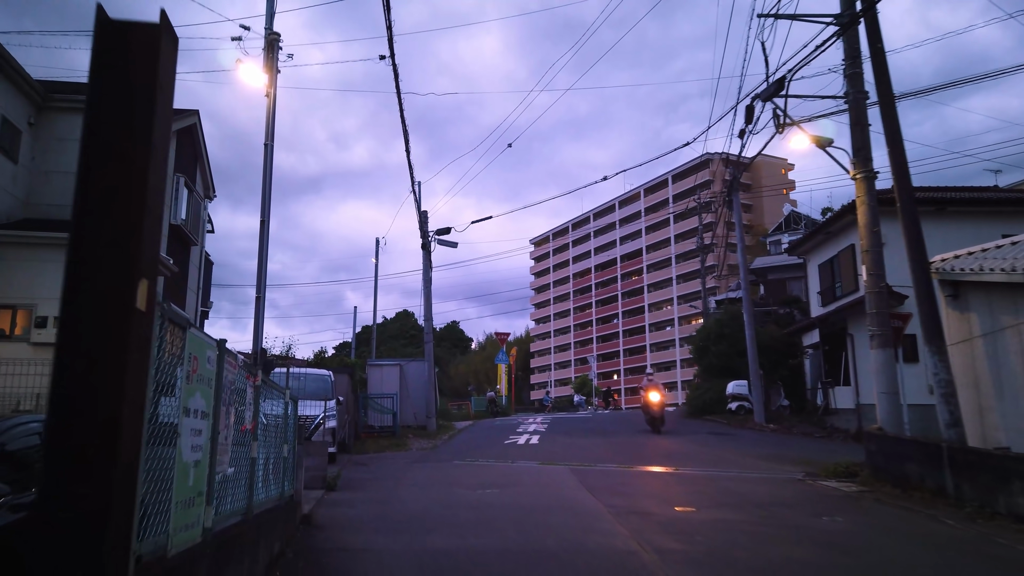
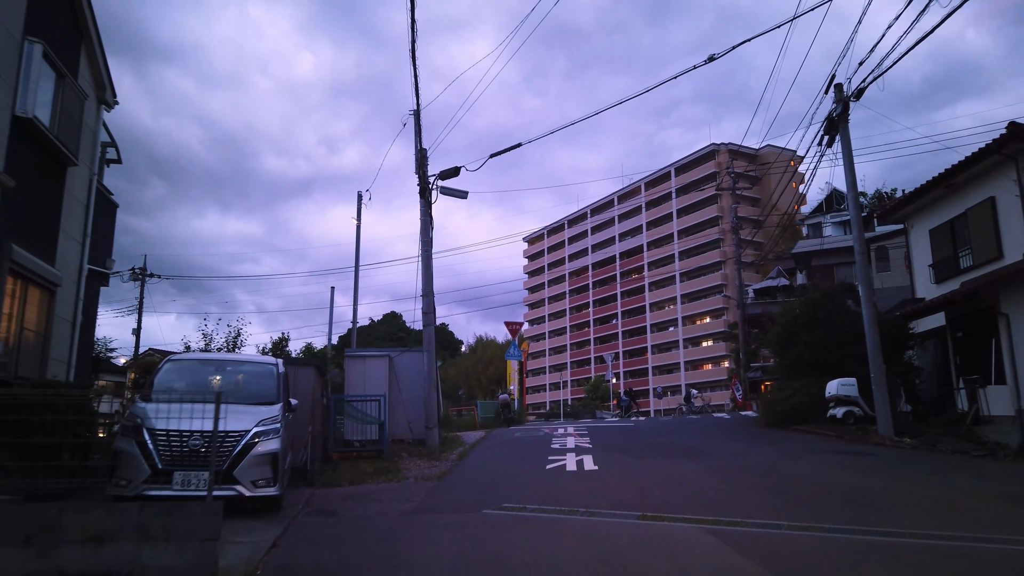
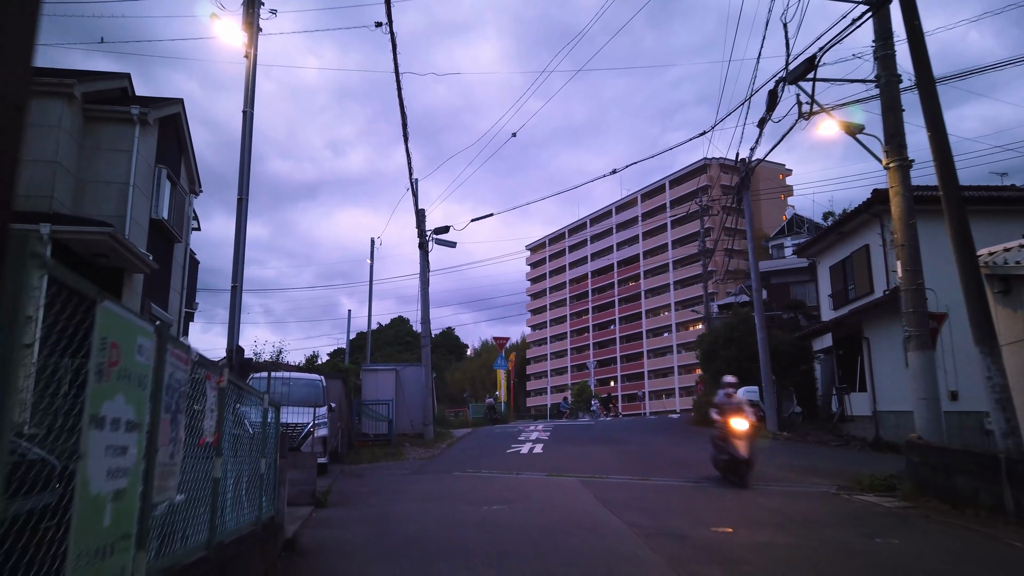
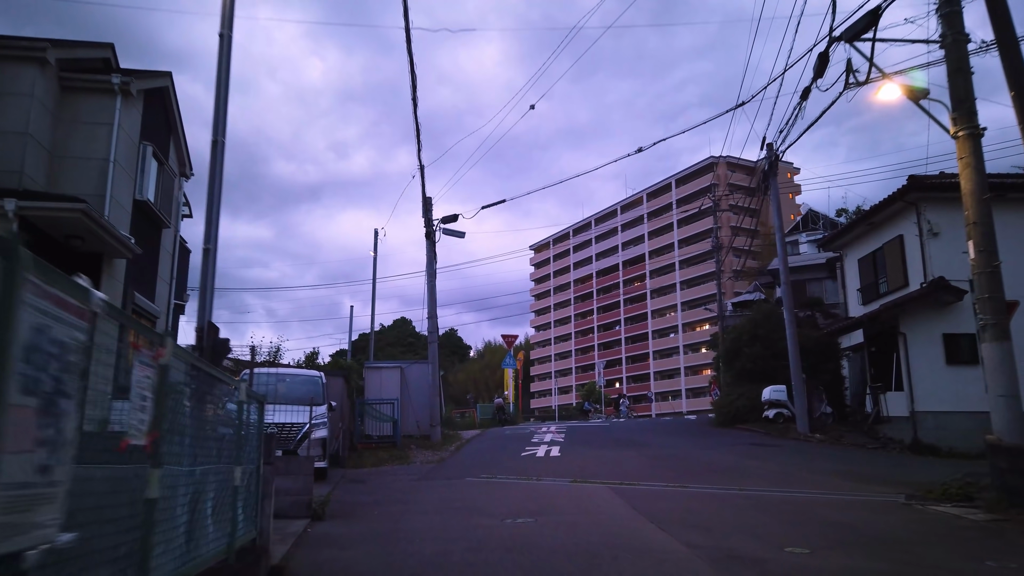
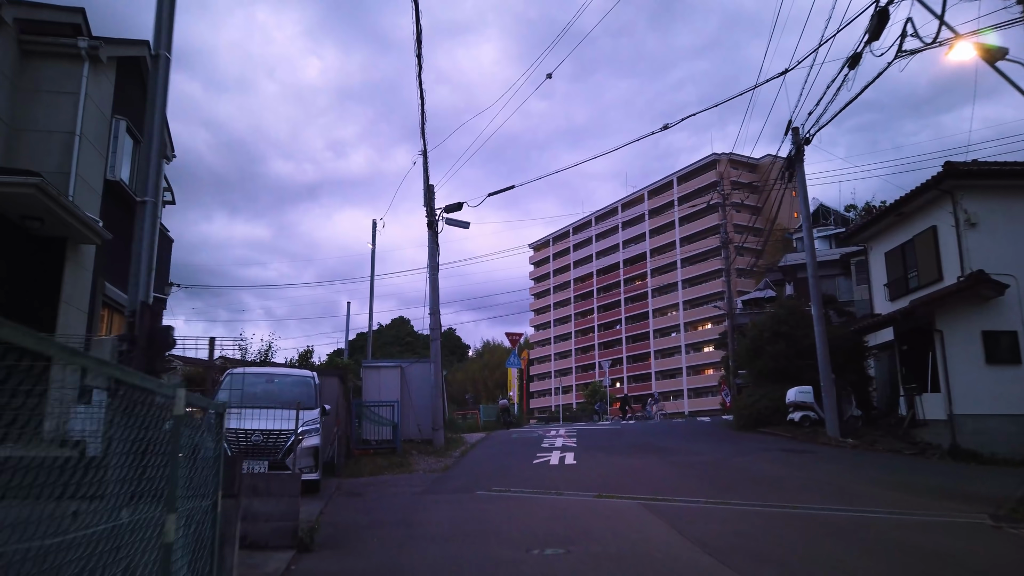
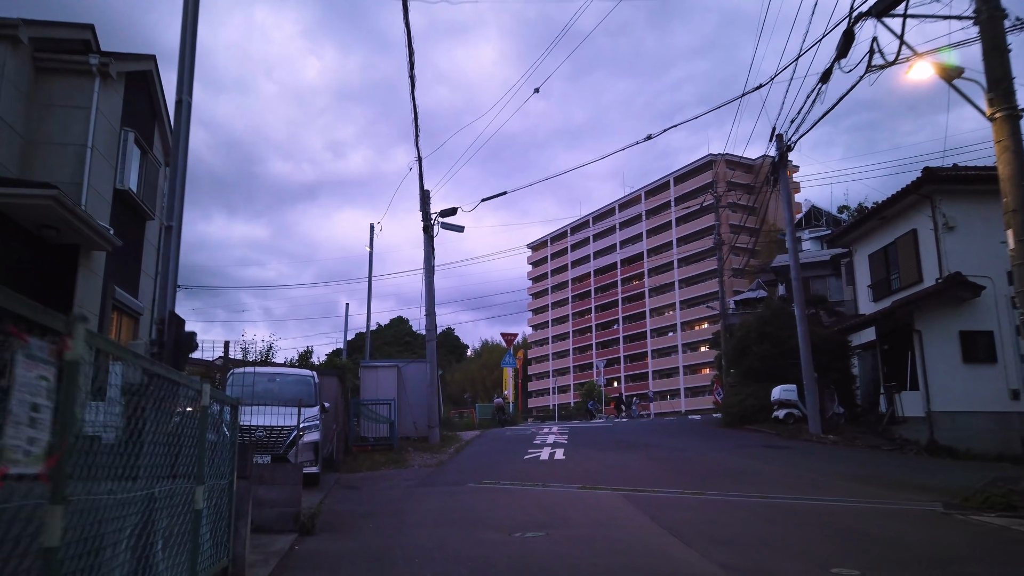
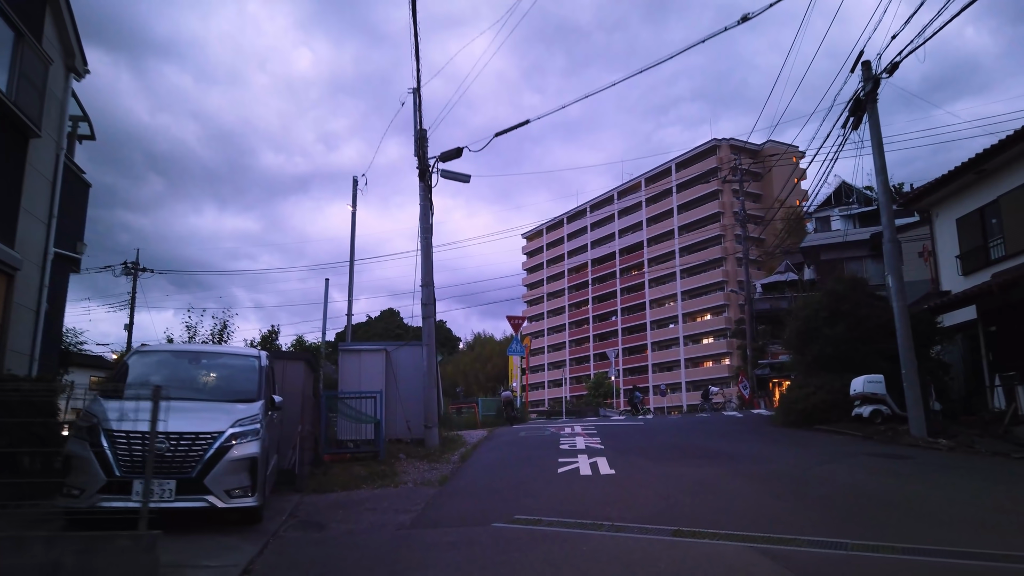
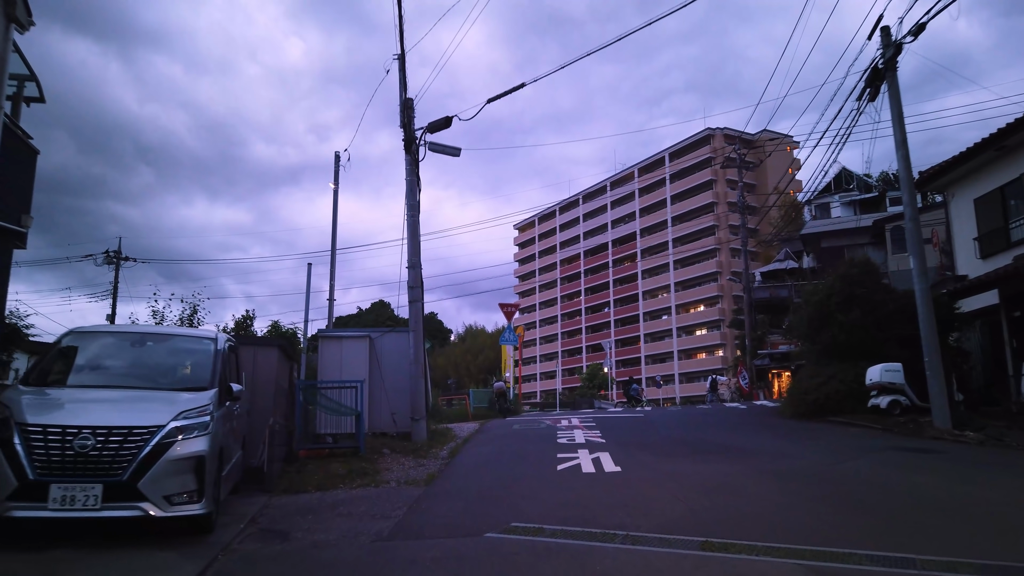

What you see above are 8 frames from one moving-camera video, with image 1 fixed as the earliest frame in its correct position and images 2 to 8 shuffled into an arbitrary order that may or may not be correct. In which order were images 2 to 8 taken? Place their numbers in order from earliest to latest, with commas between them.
3, 4, 6, 5, 2, 7, 8
